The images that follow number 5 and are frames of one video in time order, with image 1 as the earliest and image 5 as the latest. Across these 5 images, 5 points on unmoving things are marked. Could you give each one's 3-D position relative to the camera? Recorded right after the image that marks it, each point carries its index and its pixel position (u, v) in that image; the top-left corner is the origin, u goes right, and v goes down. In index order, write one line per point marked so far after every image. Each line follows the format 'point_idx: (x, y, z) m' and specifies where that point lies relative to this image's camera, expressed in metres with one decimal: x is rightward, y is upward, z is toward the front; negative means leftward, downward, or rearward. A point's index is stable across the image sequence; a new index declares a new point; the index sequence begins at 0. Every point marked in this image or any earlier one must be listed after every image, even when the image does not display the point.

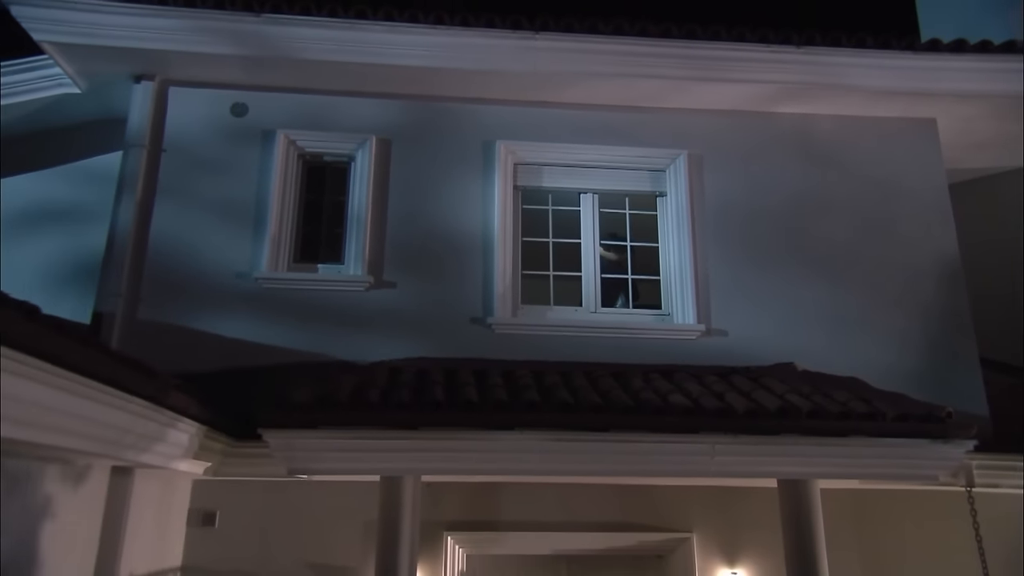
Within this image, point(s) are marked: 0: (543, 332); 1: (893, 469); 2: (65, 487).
0: (+0.3, -0.4, +6.5) m
1: (+3.1, -1.4, +5.4) m
2: (-3.3, -1.4, +5.0) m
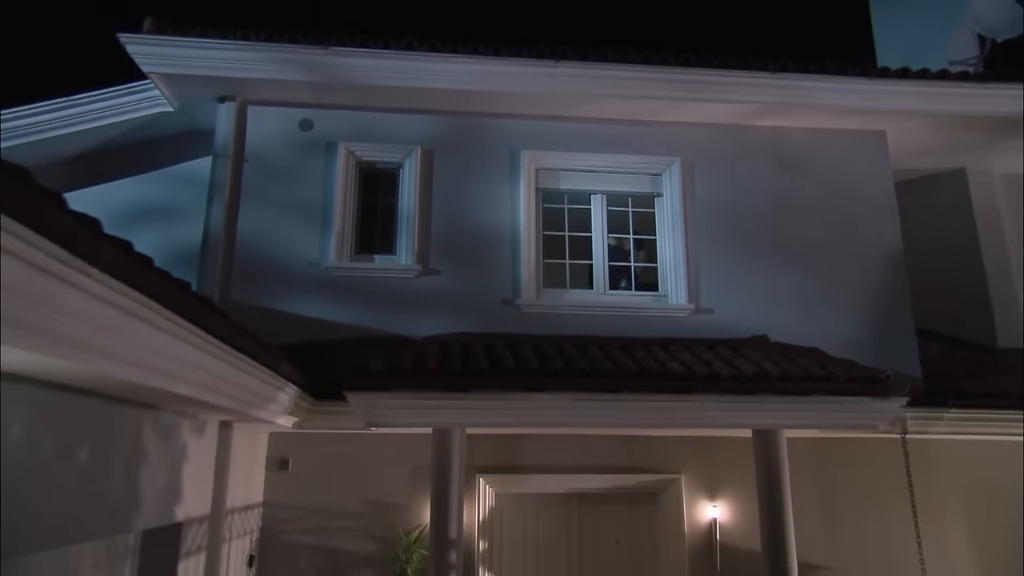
0: (+0.6, -0.3, +7.9) m
1: (+3.4, -1.3, +6.9) m
2: (-3.0, -1.3, +6.4) m
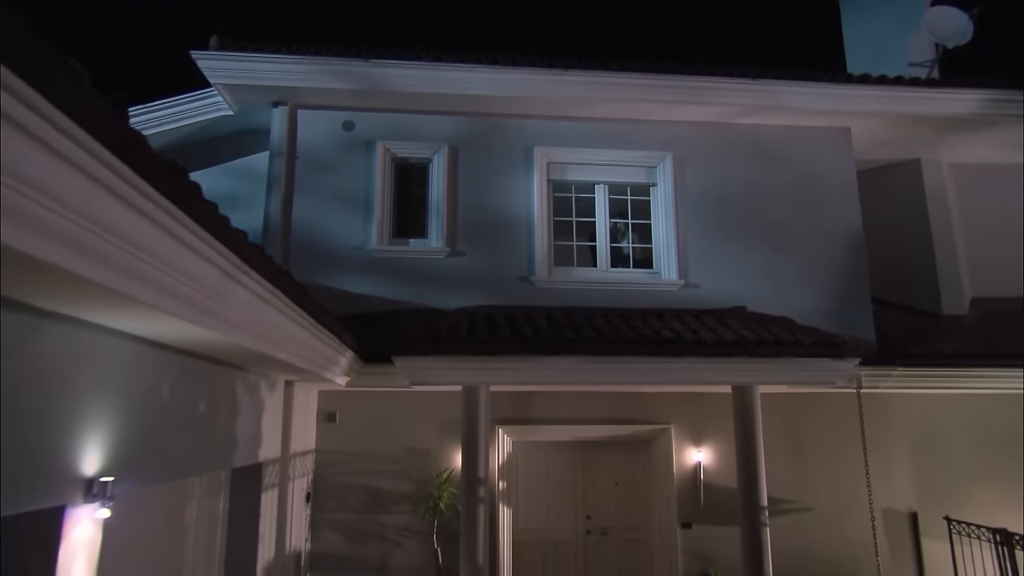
0: (+0.8, 0.0, +9.2) m
1: (+3.6, -1.1, +8.3) m
2: (-2.7, -1.2, +7.8) m
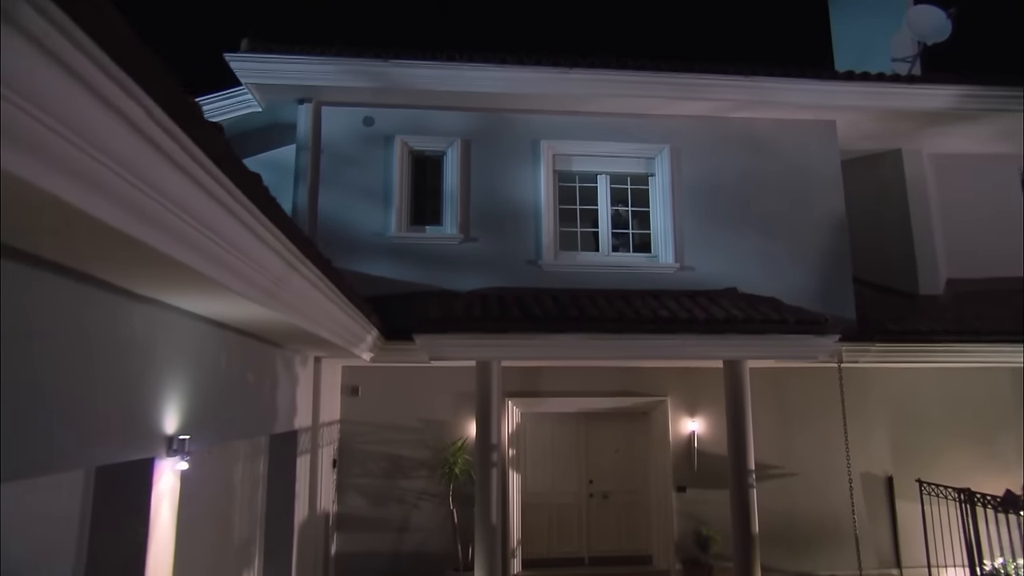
0: (+0.9, +0.3, +9.9) m
1: (+3.7, -0.8, +9.1) m
2: (-2.6, -1.0, +8.6) m
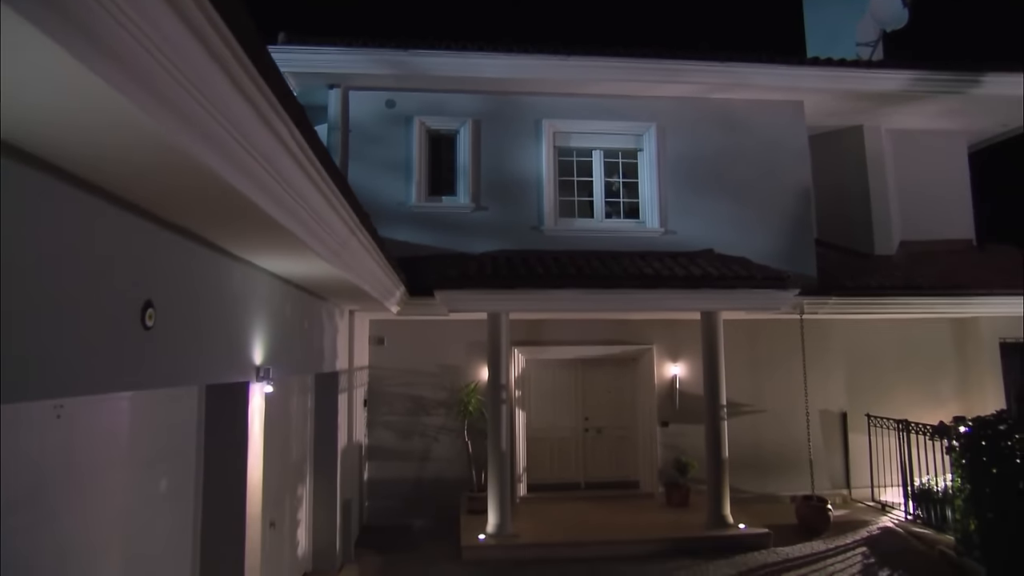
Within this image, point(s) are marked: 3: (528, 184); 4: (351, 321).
0: (+1.0, +0.9, +11.4) m
1: (+3.8, -0.2, +10.6) m
2: (-2.5, -0.4, +10.1) m
3: (+0.3, +1.7, +11.4) m
4: (-2.5, -0.5, +10.7) m
